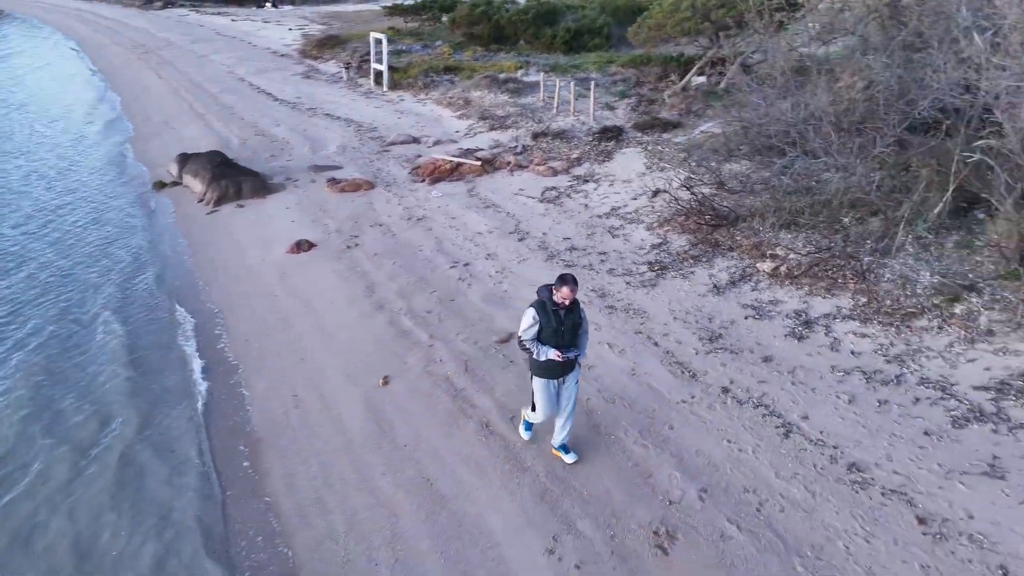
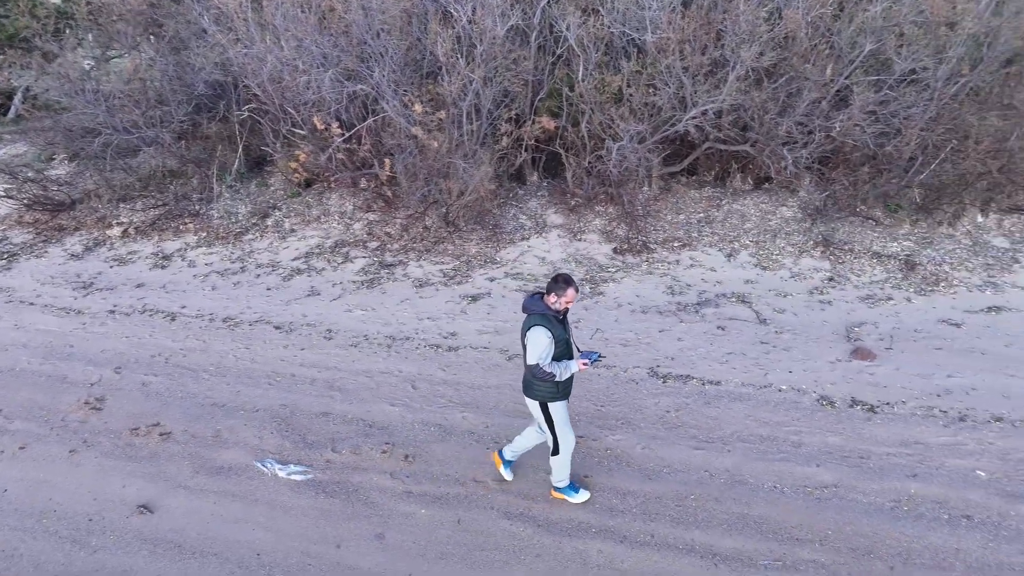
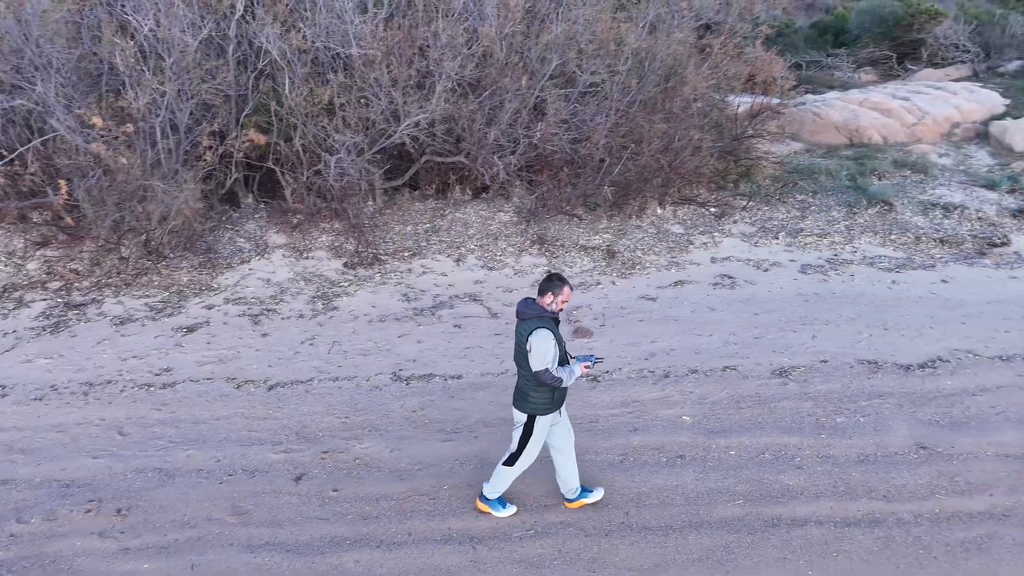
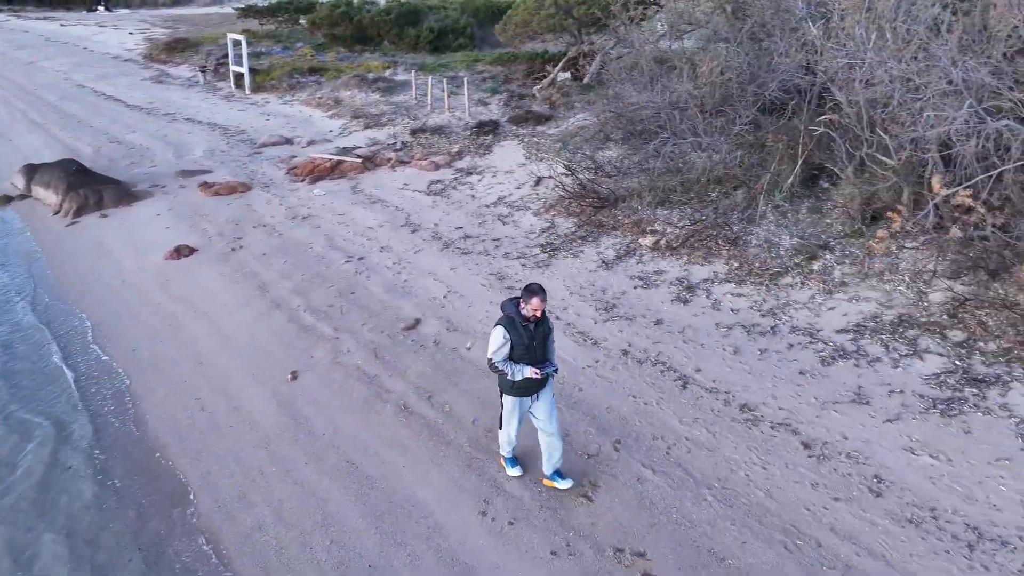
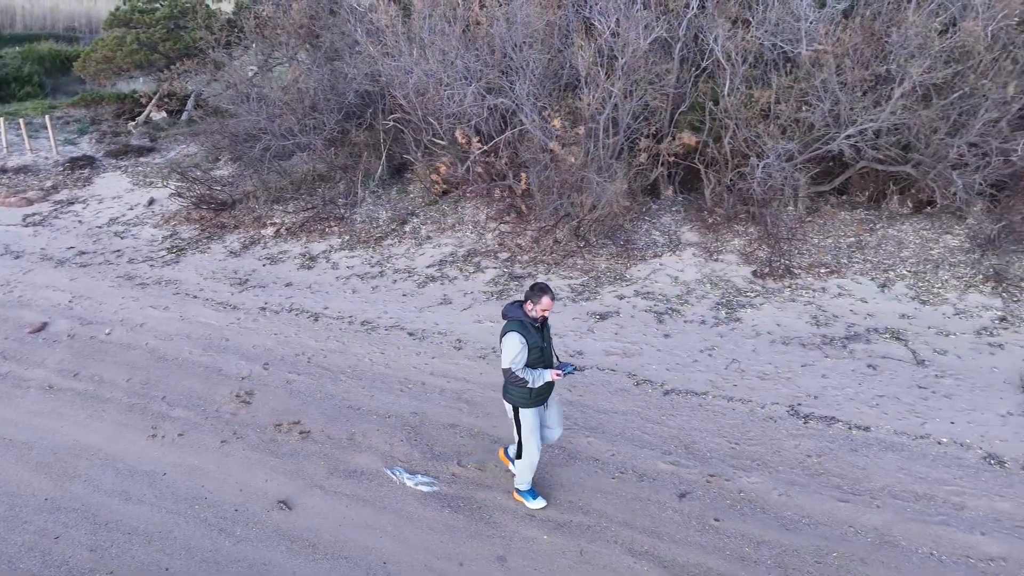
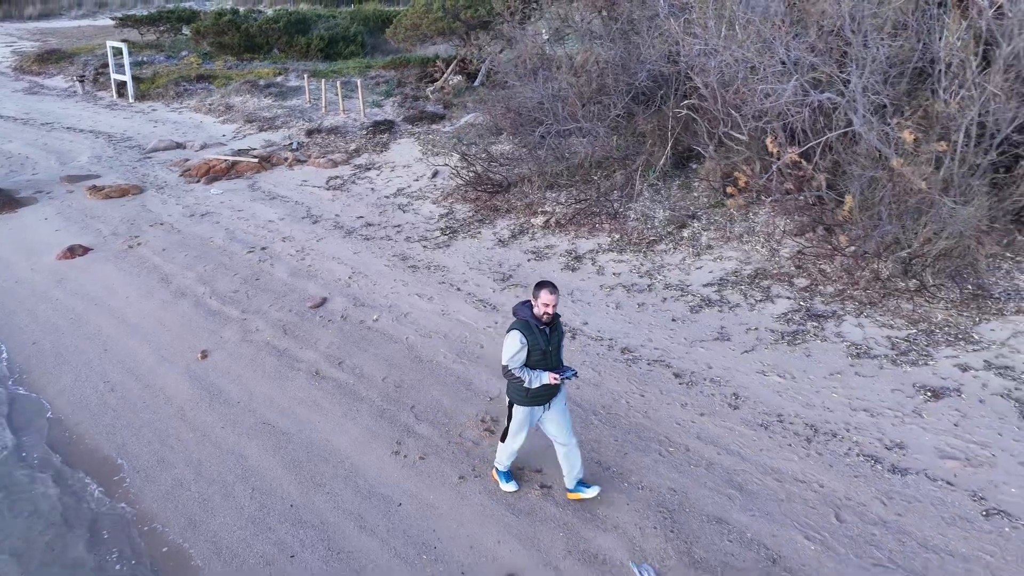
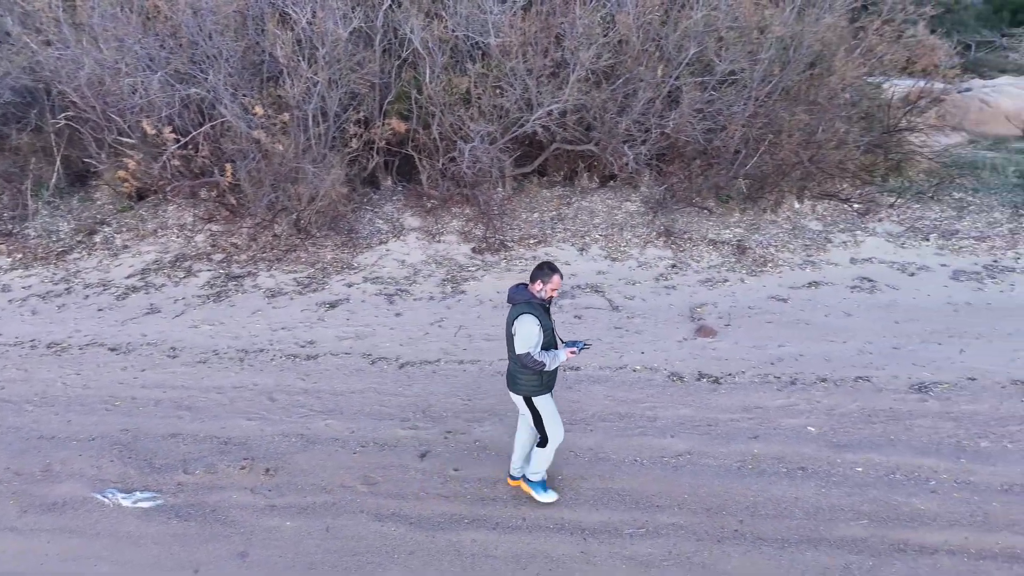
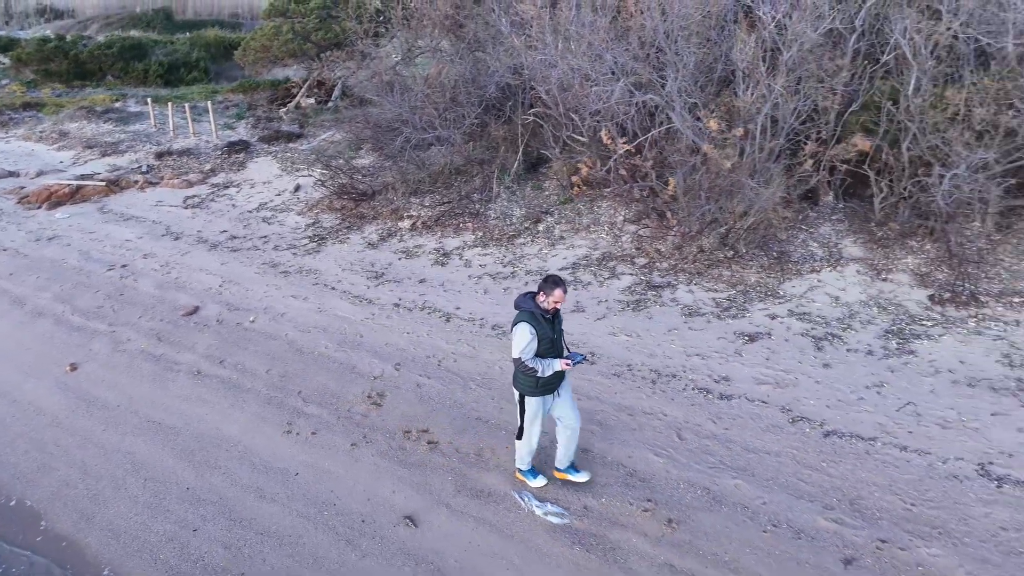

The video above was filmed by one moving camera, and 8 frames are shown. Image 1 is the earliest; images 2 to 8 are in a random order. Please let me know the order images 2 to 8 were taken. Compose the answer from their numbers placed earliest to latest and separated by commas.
4, 6, 8, 5, 2, 7, 3
